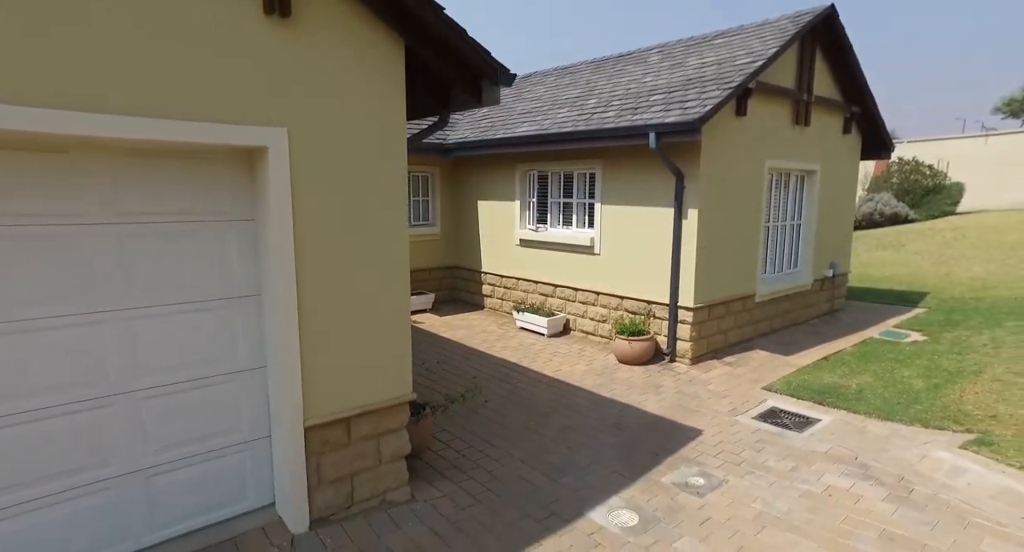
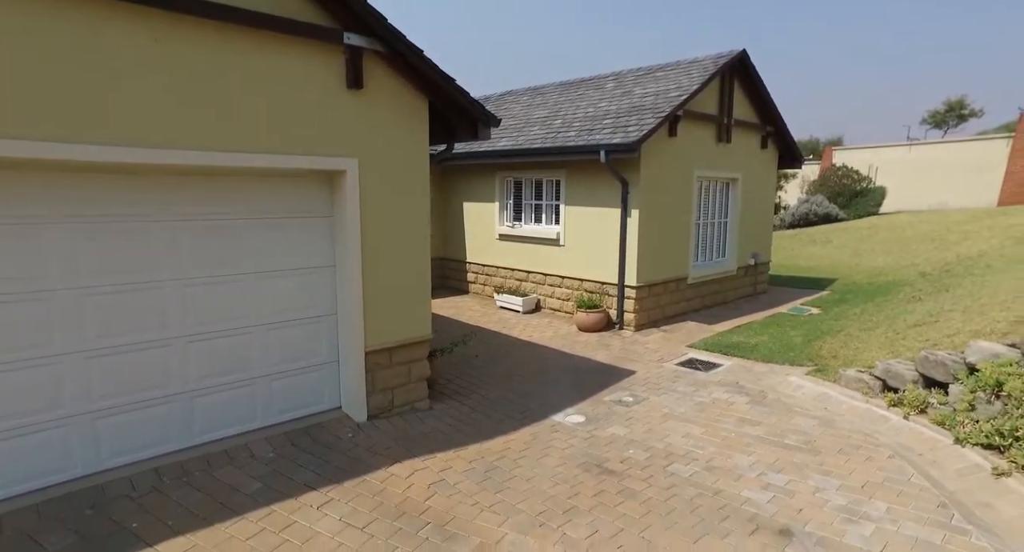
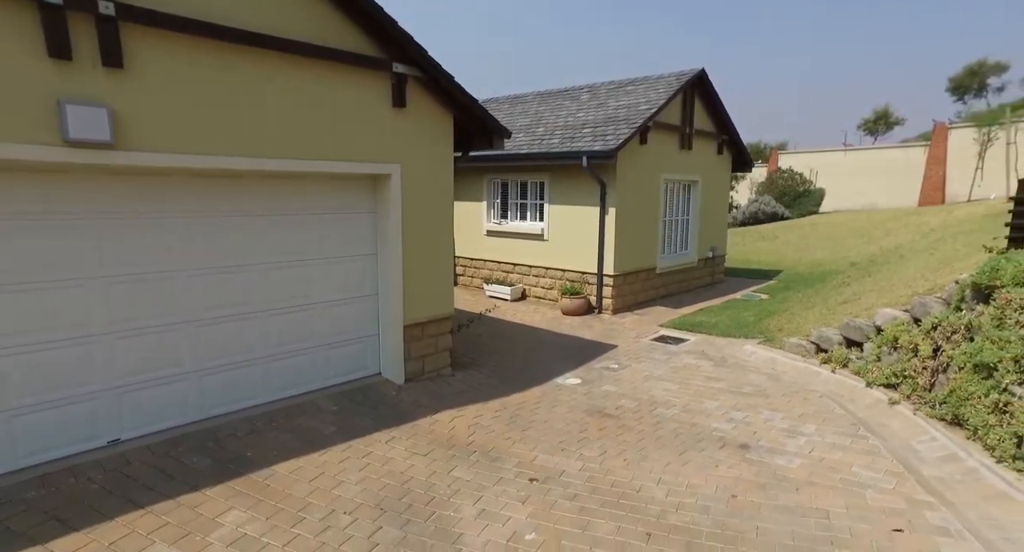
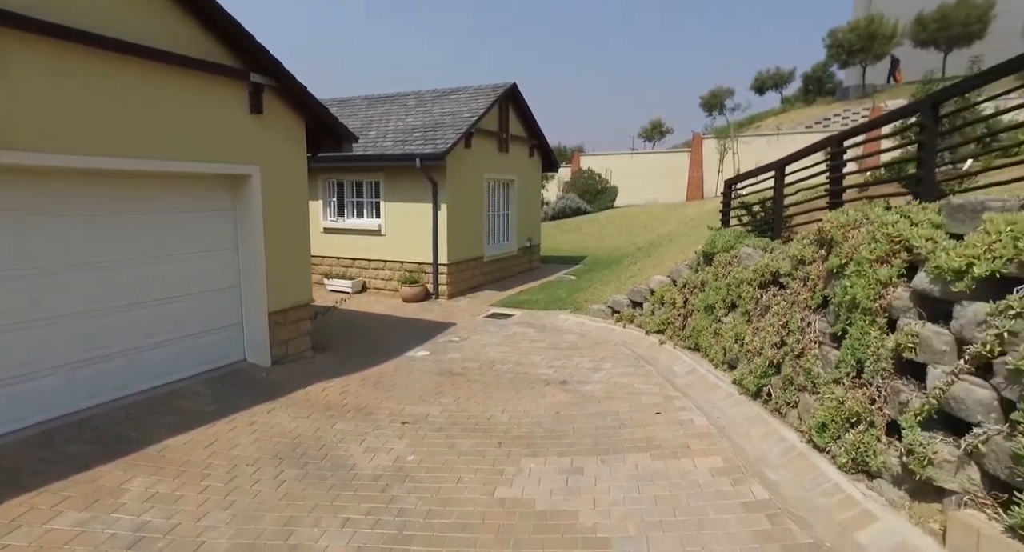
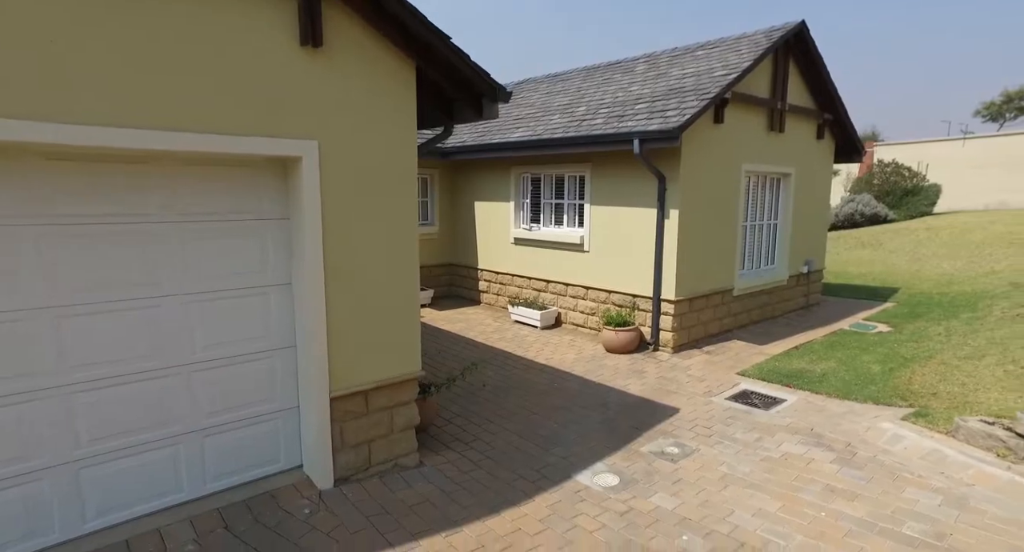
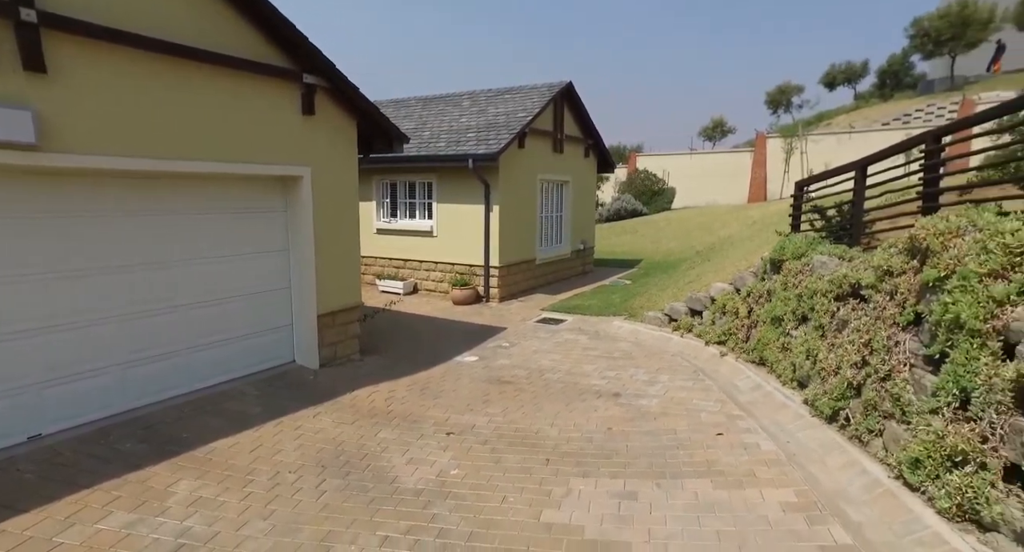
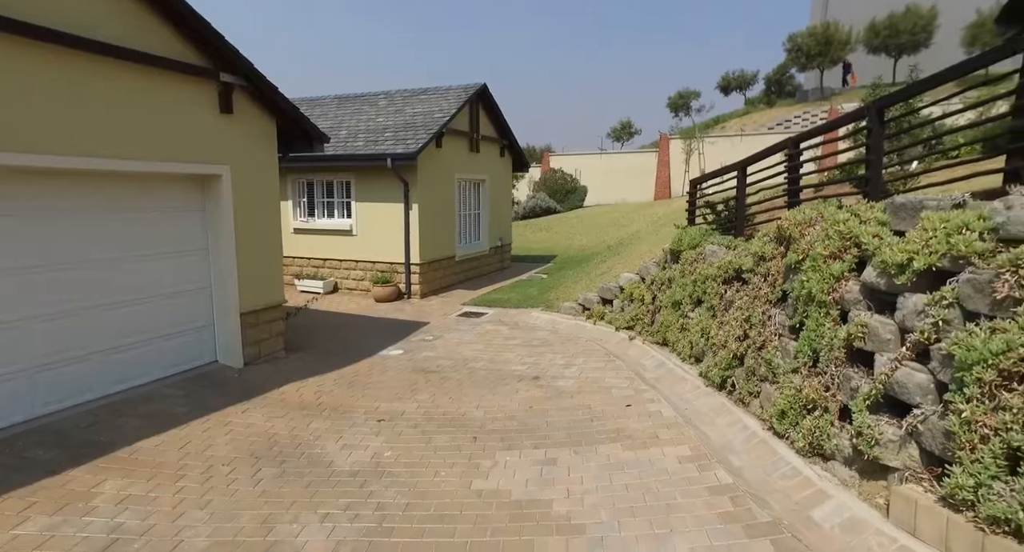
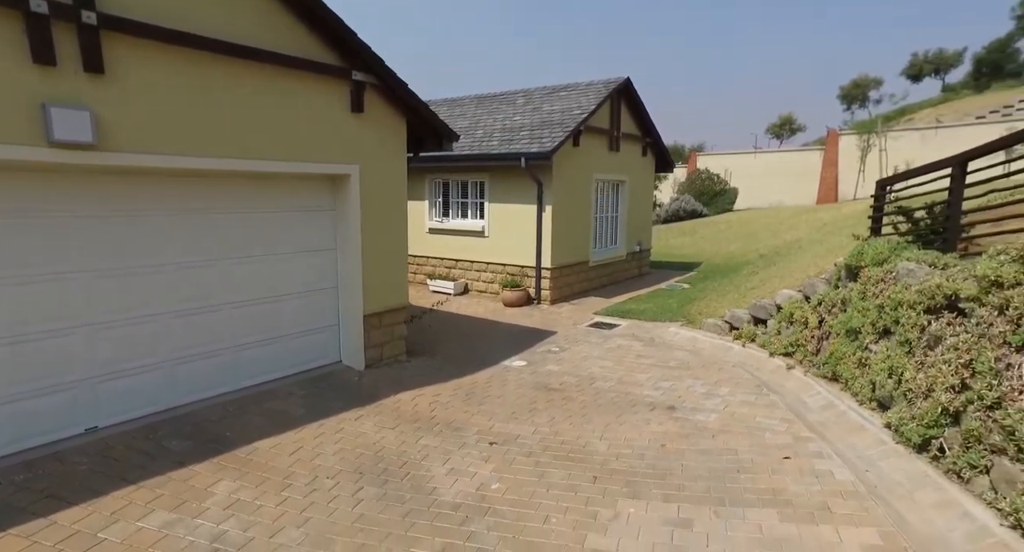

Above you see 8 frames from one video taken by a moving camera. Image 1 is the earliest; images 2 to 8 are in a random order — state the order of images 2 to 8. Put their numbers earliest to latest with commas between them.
5, 2, 3, 8, 6, 4, 7
